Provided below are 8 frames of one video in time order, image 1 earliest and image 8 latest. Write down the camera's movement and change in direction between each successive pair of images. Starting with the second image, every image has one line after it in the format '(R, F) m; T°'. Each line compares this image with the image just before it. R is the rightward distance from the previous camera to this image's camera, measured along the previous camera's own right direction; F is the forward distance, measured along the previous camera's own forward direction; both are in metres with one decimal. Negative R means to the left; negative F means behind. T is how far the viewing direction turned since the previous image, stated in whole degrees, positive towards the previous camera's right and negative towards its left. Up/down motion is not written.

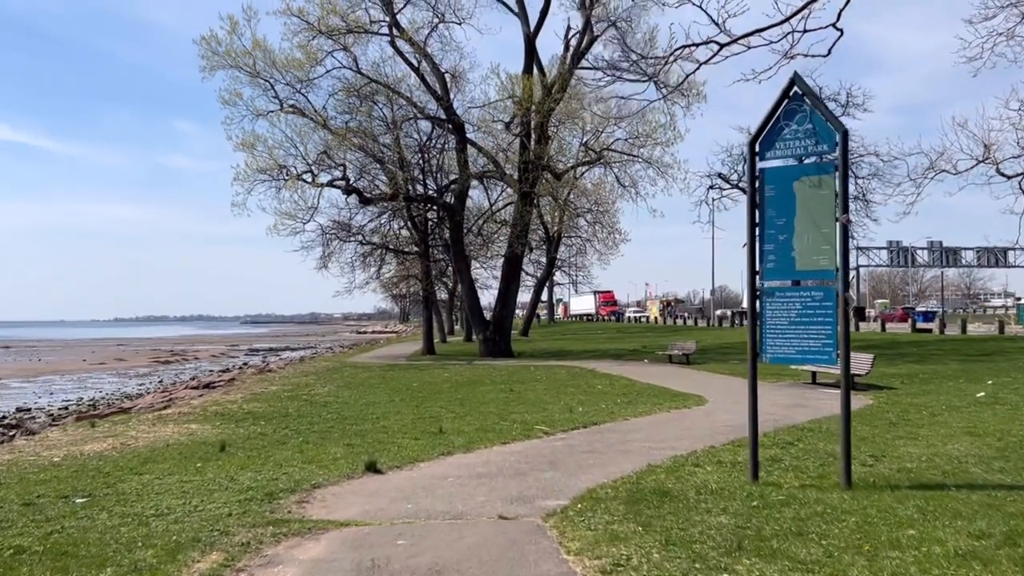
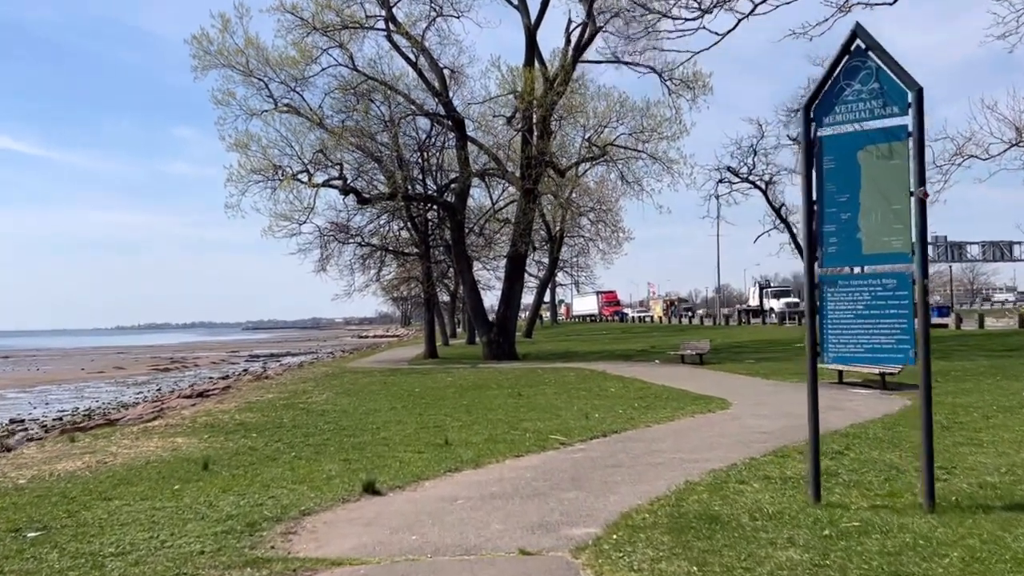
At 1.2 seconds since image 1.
(-0.1, +1.2) m; 0°
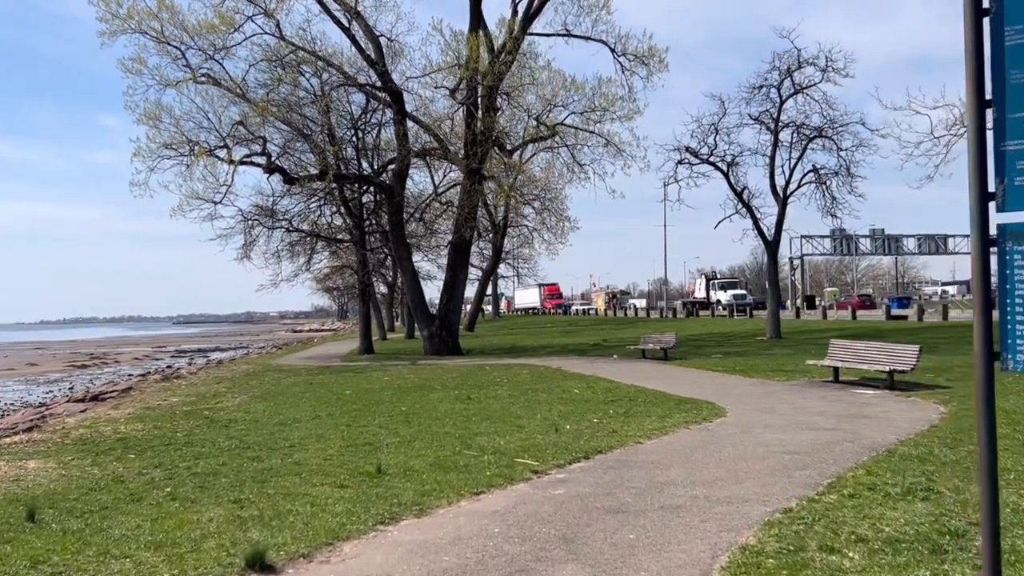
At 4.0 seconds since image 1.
(-0.2, +3.0) m; +4°
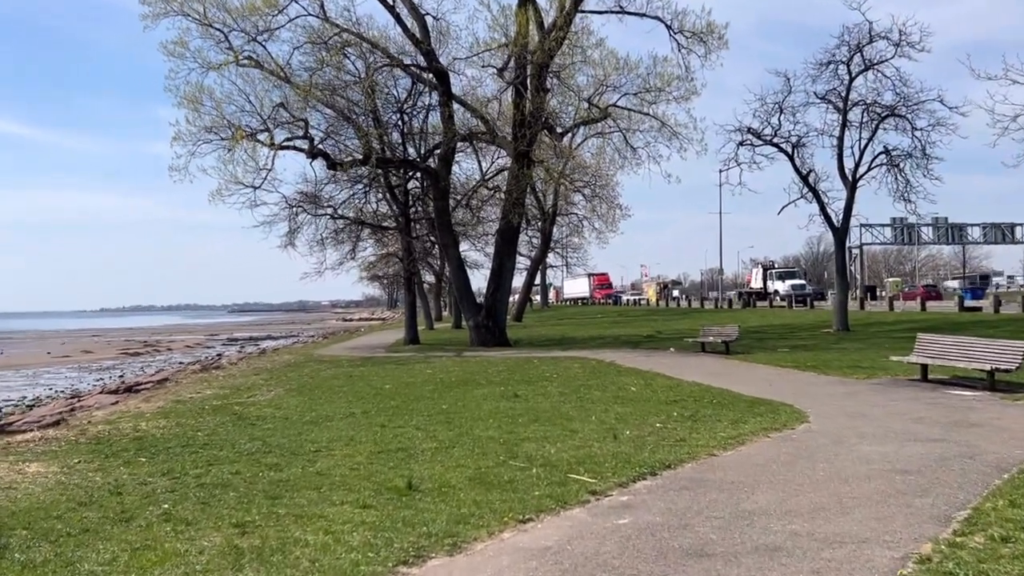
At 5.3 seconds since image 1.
(0.0, +1.4) m; -3°
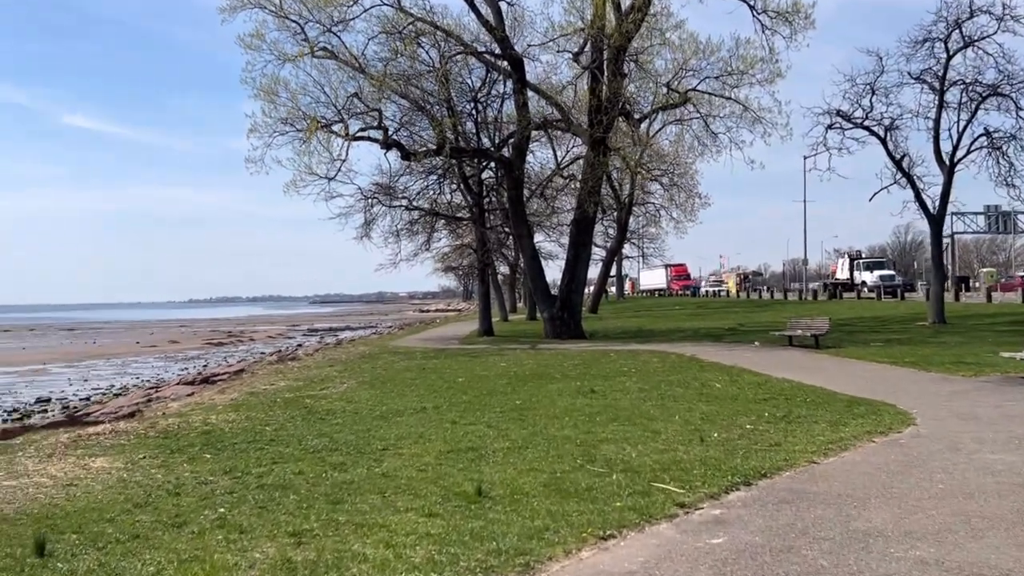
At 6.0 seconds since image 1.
(0.0, +0.7) m; -5°
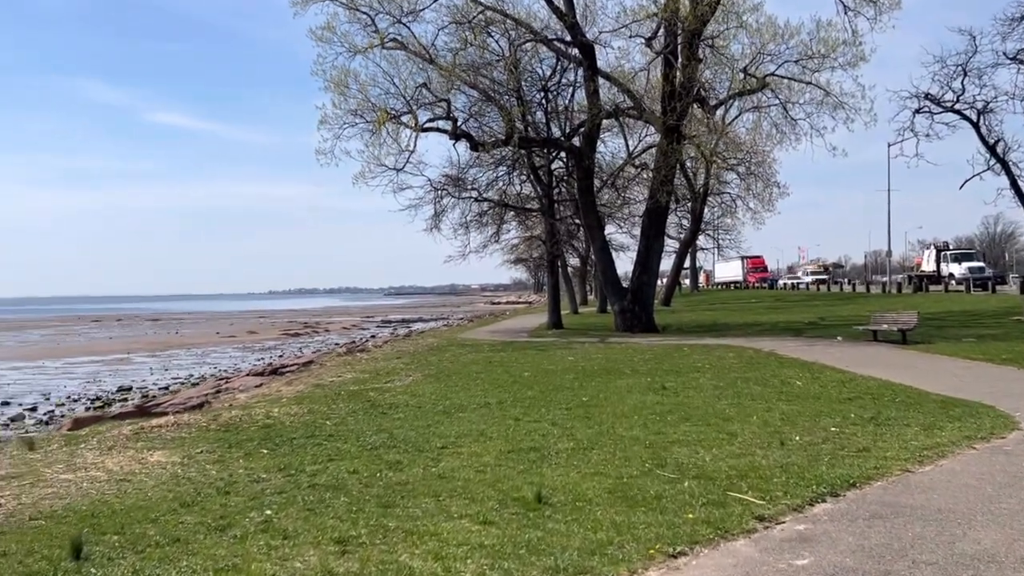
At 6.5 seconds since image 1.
(+0.1, +0.5) m; -5°
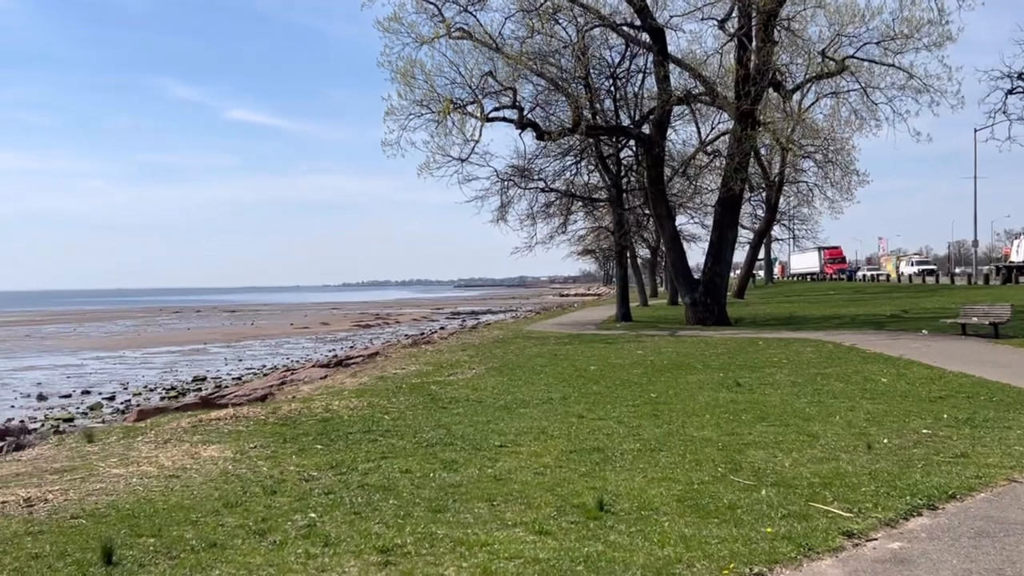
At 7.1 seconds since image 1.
(+0.1, +0.5) m; -5°
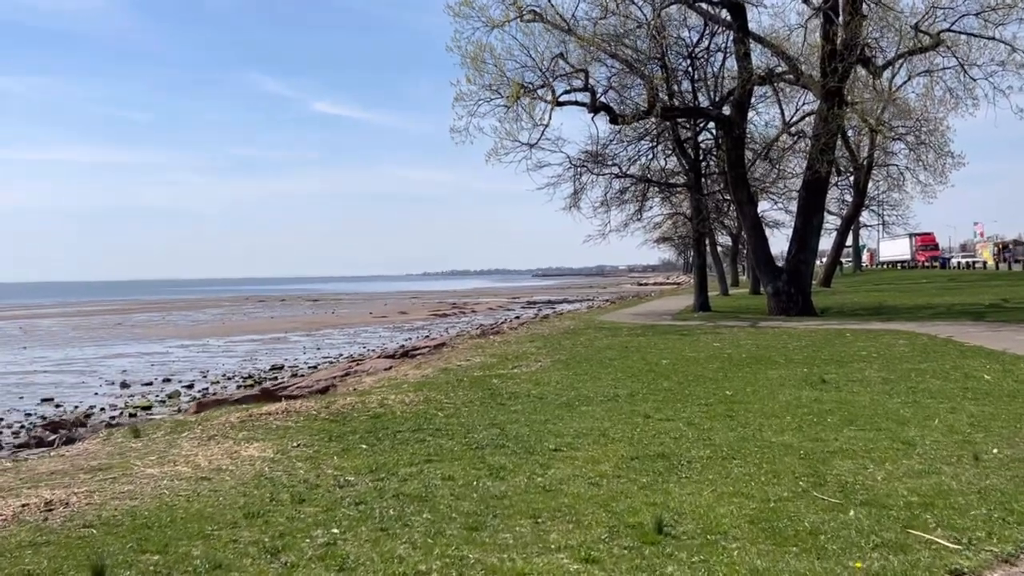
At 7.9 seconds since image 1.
(+0.2, +0.8) m; -5°
